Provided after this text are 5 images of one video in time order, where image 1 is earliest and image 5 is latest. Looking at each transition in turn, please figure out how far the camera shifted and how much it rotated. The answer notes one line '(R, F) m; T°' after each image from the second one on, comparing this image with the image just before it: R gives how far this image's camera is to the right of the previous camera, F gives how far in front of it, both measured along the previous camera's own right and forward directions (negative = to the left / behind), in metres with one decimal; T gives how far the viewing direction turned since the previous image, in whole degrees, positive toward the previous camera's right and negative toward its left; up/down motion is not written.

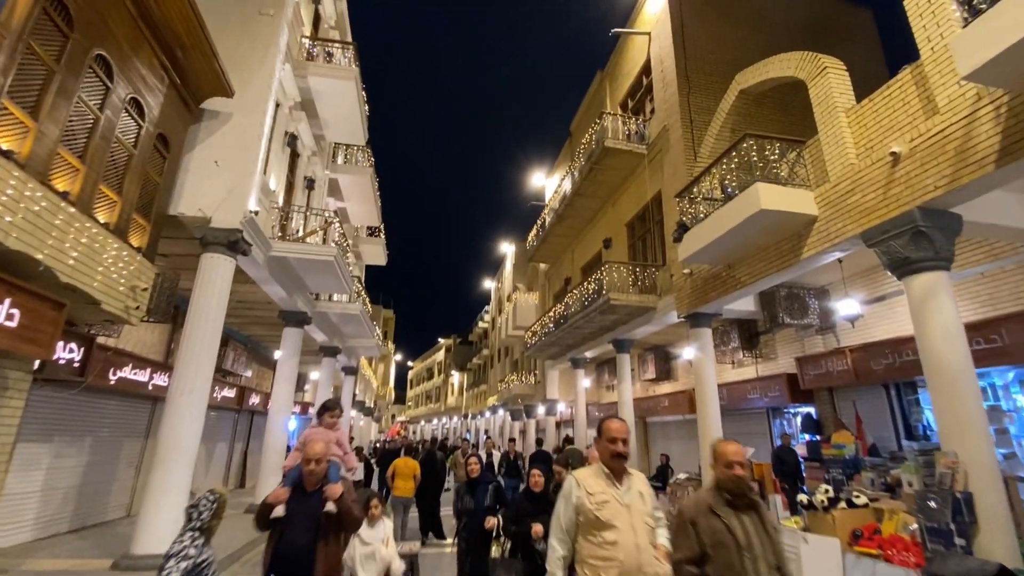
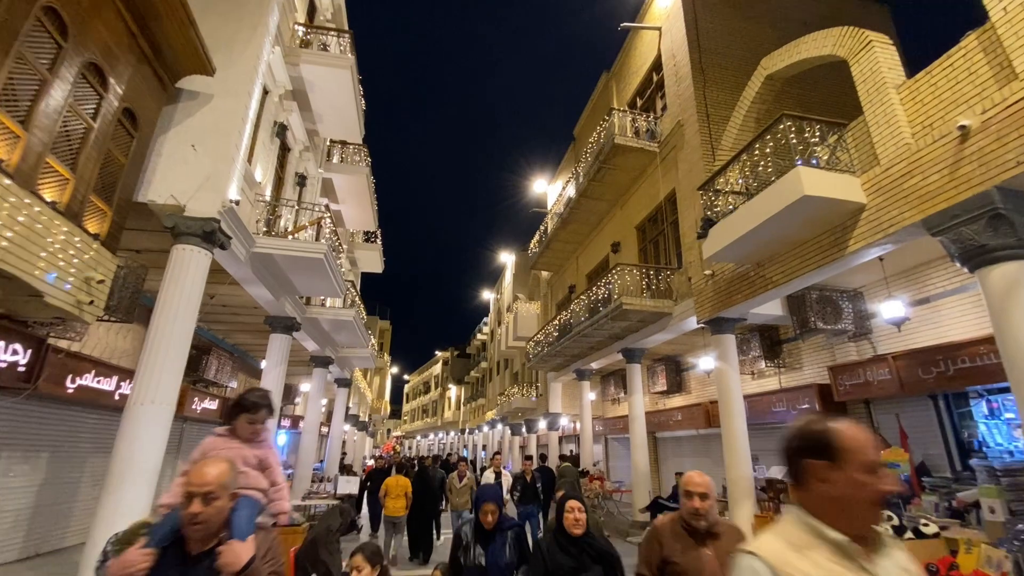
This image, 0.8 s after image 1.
(-0.2, +0.8) m; 0°
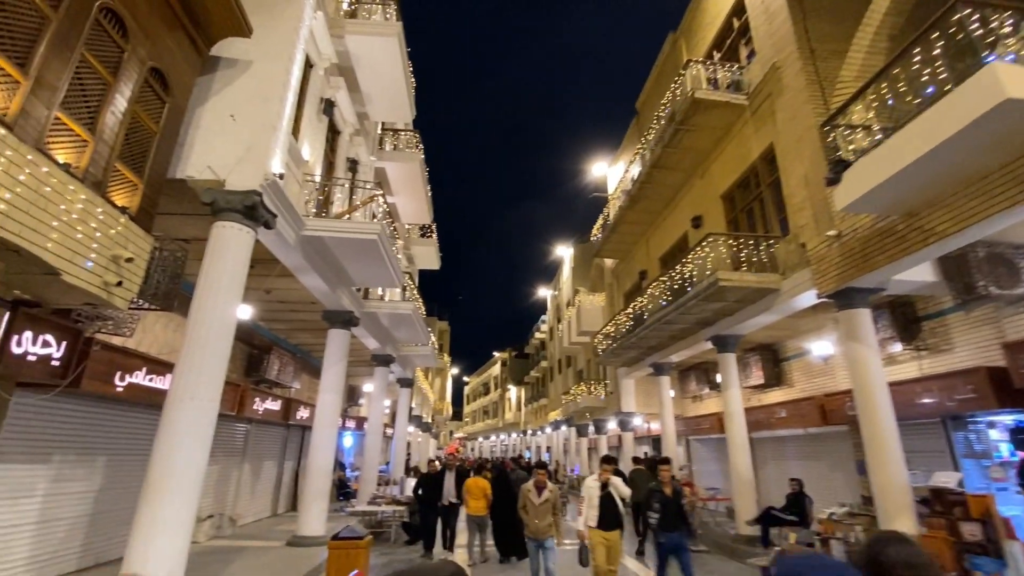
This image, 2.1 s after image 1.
(-0.4, +1.2) m; -7°
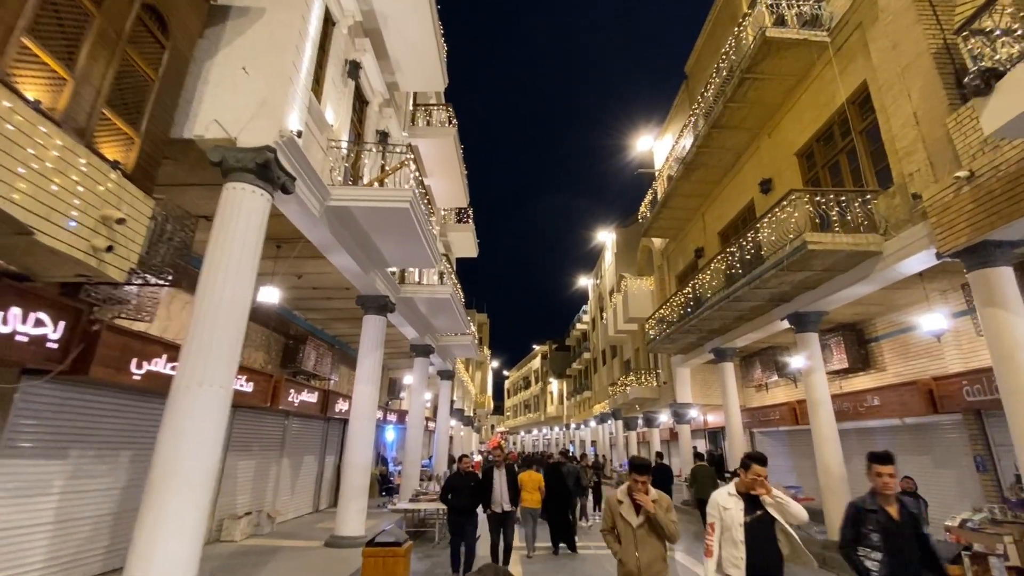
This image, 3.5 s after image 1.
(-0.2, +1.0) m; -5°
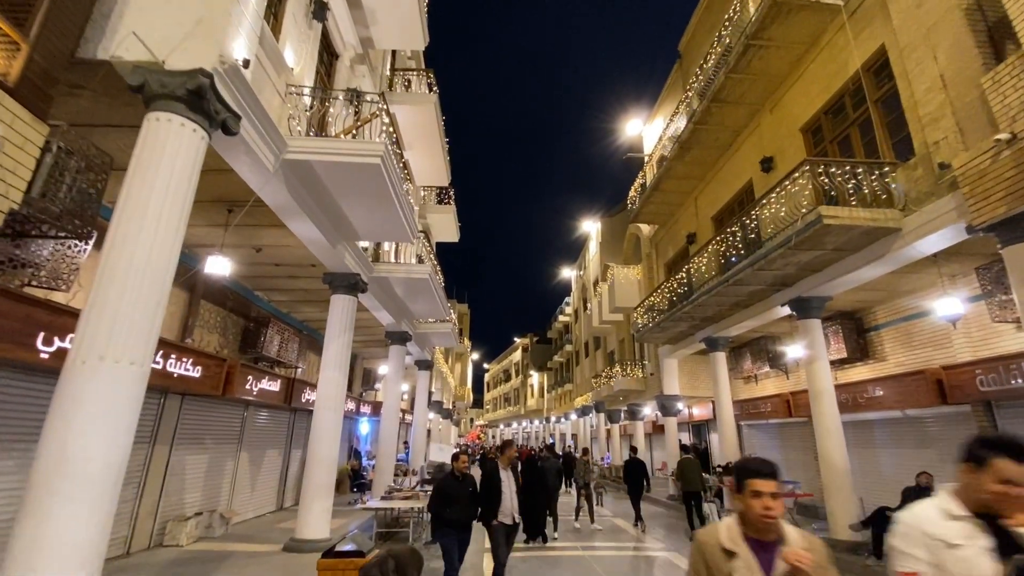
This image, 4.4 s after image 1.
(-0.1, +0.9) m; +2°
